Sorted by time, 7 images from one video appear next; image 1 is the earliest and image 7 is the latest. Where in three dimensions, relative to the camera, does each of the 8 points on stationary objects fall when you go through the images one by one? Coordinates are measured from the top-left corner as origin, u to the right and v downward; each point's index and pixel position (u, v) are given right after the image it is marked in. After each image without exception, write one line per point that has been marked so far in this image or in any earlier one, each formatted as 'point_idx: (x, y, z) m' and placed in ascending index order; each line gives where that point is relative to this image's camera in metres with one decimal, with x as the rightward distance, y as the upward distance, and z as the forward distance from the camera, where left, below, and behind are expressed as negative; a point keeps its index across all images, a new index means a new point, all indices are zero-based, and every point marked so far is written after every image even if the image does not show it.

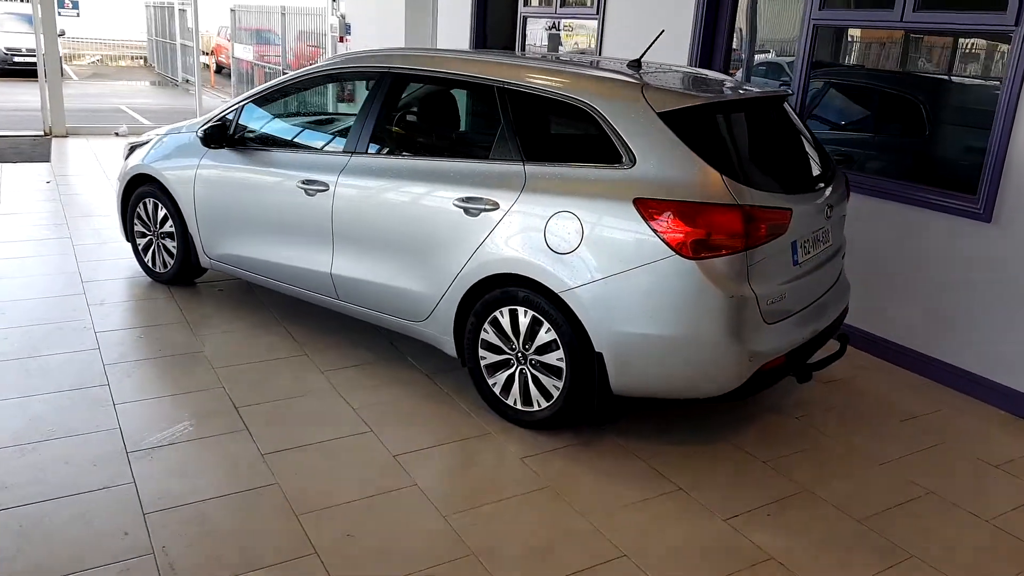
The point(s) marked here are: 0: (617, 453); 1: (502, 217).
0: (+0.5, -0.7, +3.4) m
1: (0.0, +0.3, +3.5) m
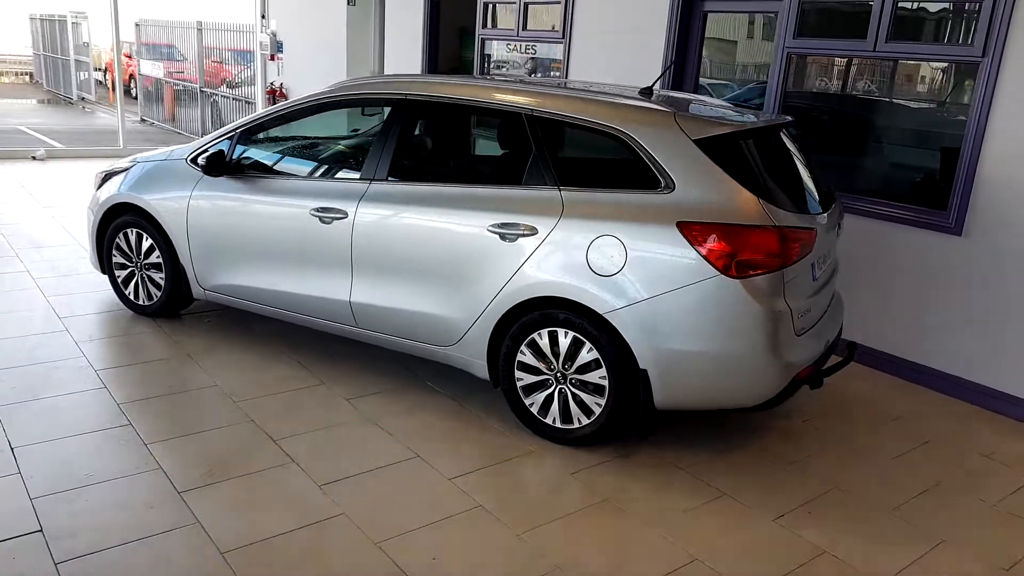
0: (+0.6, -0.8, +3.6) m
1: (+0.1, +0.2, +3.6) m
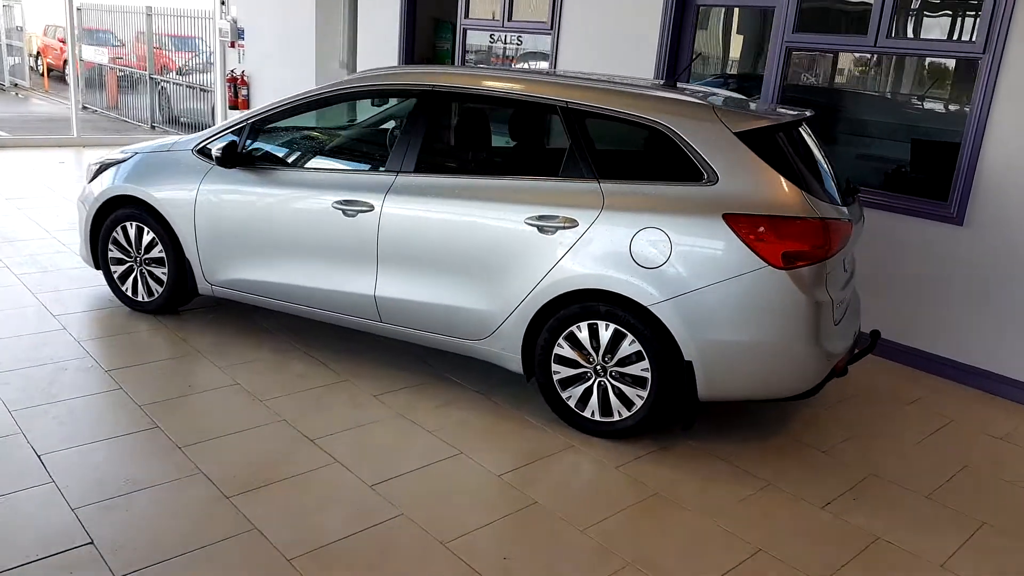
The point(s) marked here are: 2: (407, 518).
0: (+0.8, -0.7, +3.6) m
1: (+0.3, +0.2, +3.5) m
2: (-0.4, -0.8, +3.0) m
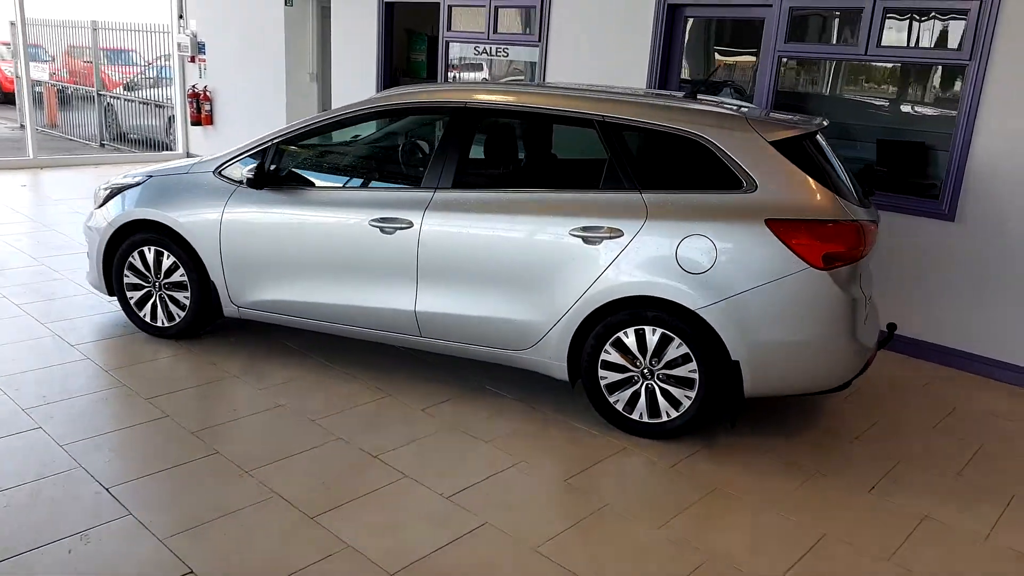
0: (+1.1, -0.8, +3.8) m
1: (+0.5, +0.2, +3.7) m
2: (-0.1, -0.9, +3.1) m
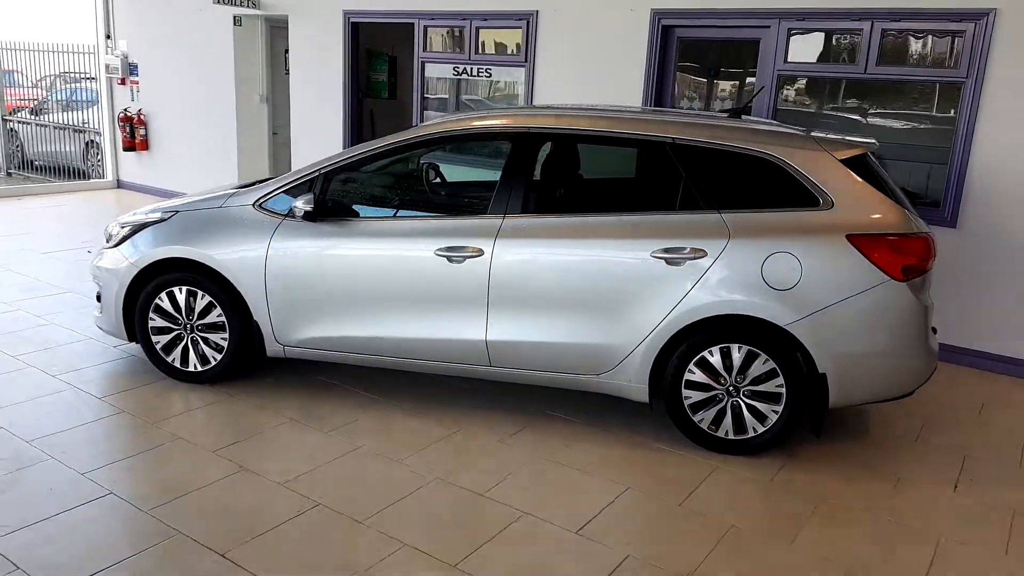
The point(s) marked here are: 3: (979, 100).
0: (+1.5, -0.8, +3.9) m
1: (+0.9, +0.1, +3.7) m
2: (+0.5, -1.0, +3.0) m
3: (+2.9, +1.2, +5.0) m
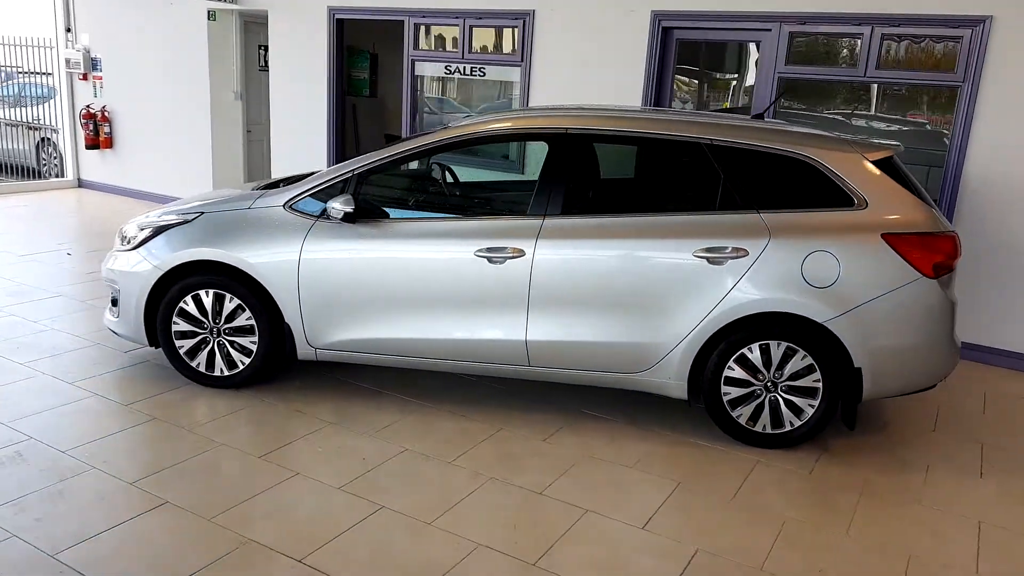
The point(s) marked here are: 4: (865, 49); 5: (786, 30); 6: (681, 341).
0: (+1.7, -0.8, +4.0) m
1: (+1.1, +0.1, +3.8) m
2: (+0.7, -1.0, +3.1) m
3: (+3.0, +1.2, +5.3) m
4: (+2.4, +1.6, +5.6) m
5: (+2.0, +1.8, +5.8) m
6: (+0.8, -0.3, +3.9) m
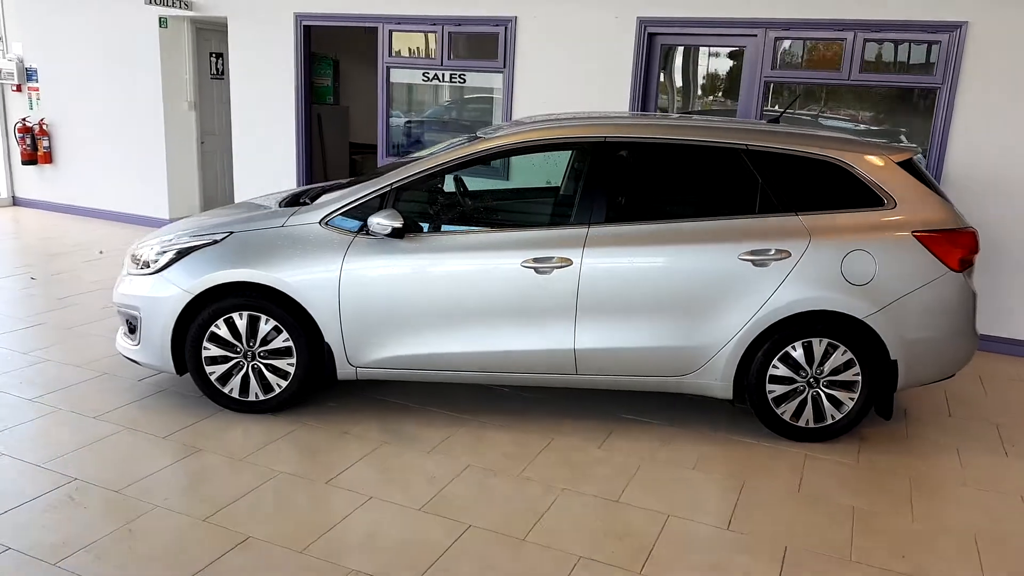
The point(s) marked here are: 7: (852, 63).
0: (+1.9, -0.8, +4.2) m
1: (+1.3, +0.1, +3.9) m
2: (+1.1, -1.0, +3.2) m
3: (+3.0, +1.3, +5.6) m
4: (+2.4, +1.7, +5.8) m
5: (+1.9, +1.9, +6.0) m
6: (+1.0, -0.3, +4.0) m
7: (+2.4, +1.6, +5.8) m
